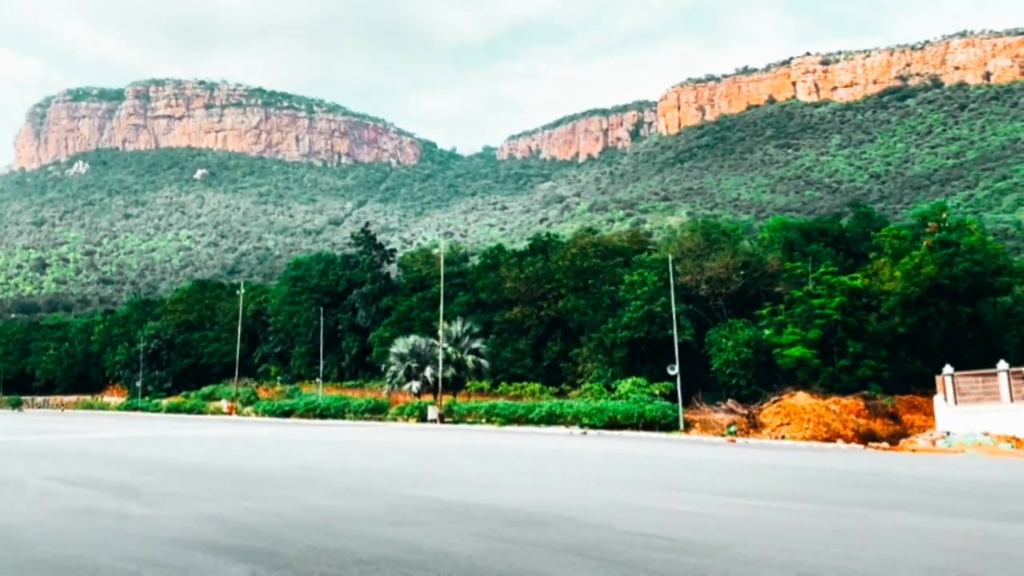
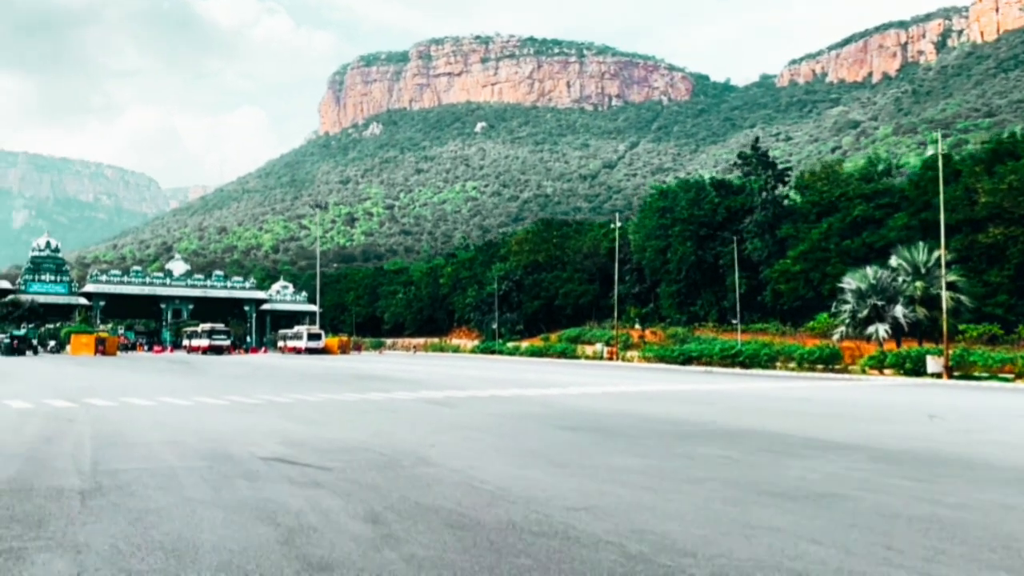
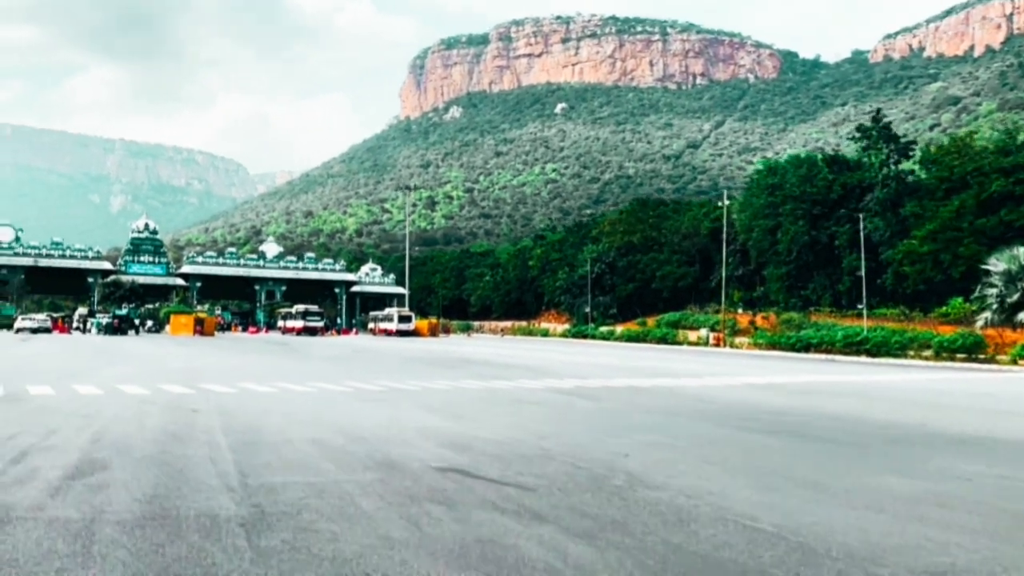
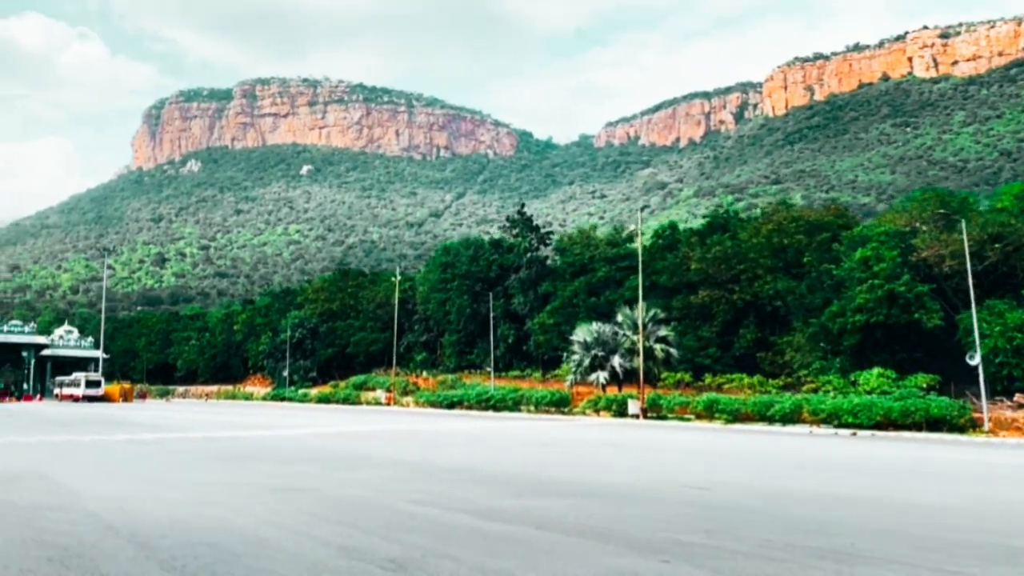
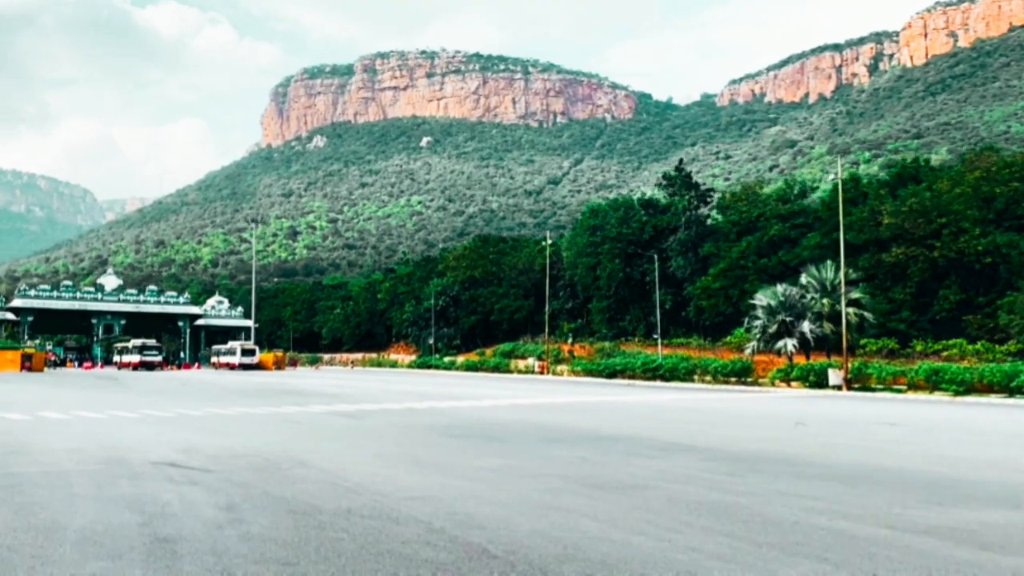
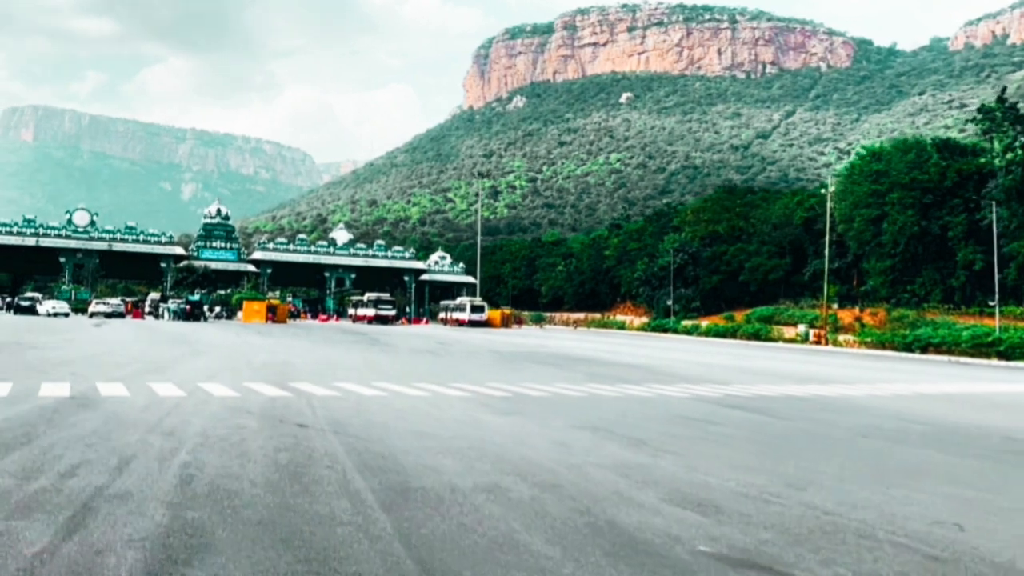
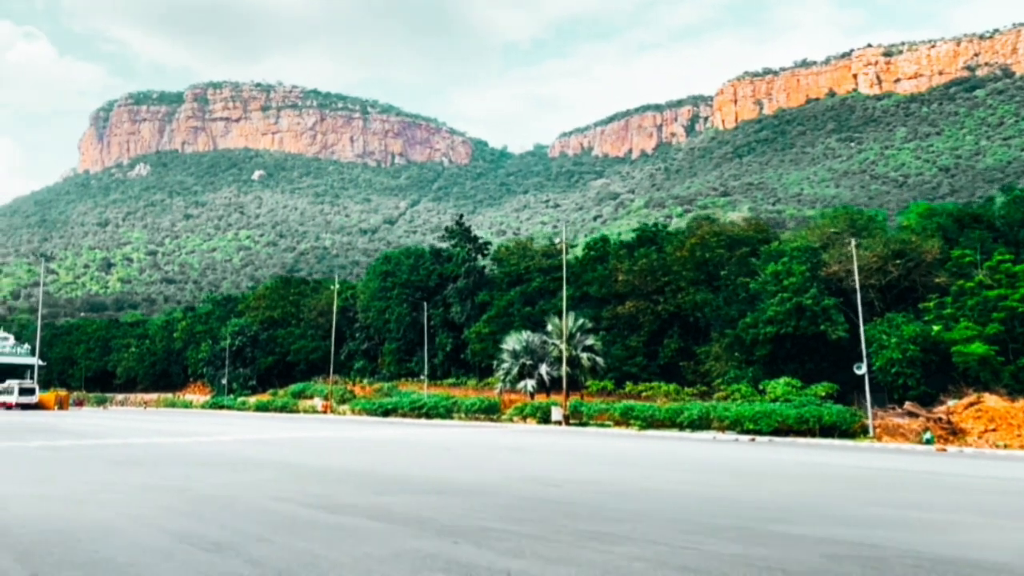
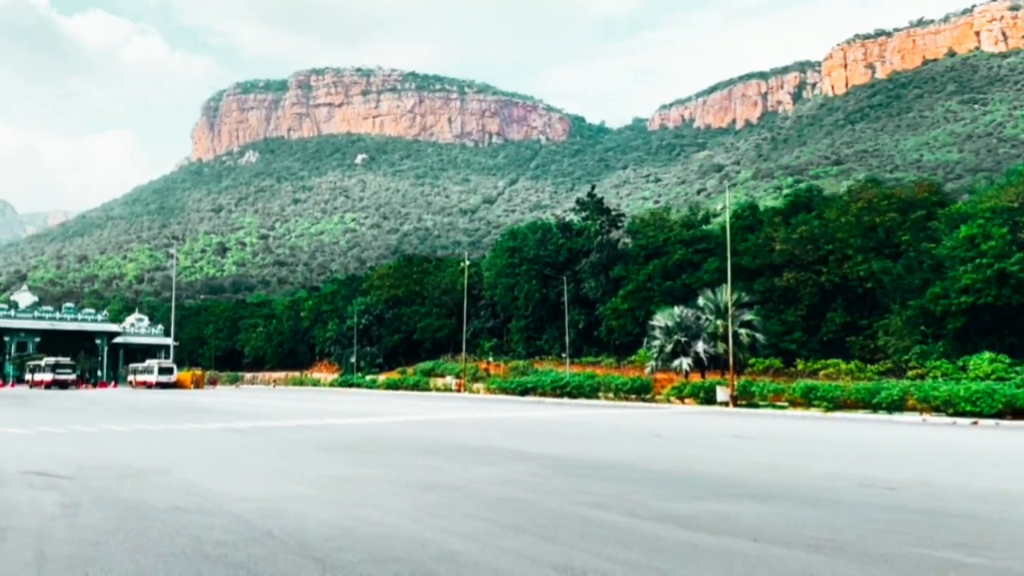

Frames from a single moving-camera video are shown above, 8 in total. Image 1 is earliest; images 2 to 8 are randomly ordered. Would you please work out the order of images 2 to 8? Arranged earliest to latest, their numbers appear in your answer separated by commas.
7, 4, 8, 5, 2, 3, 6
